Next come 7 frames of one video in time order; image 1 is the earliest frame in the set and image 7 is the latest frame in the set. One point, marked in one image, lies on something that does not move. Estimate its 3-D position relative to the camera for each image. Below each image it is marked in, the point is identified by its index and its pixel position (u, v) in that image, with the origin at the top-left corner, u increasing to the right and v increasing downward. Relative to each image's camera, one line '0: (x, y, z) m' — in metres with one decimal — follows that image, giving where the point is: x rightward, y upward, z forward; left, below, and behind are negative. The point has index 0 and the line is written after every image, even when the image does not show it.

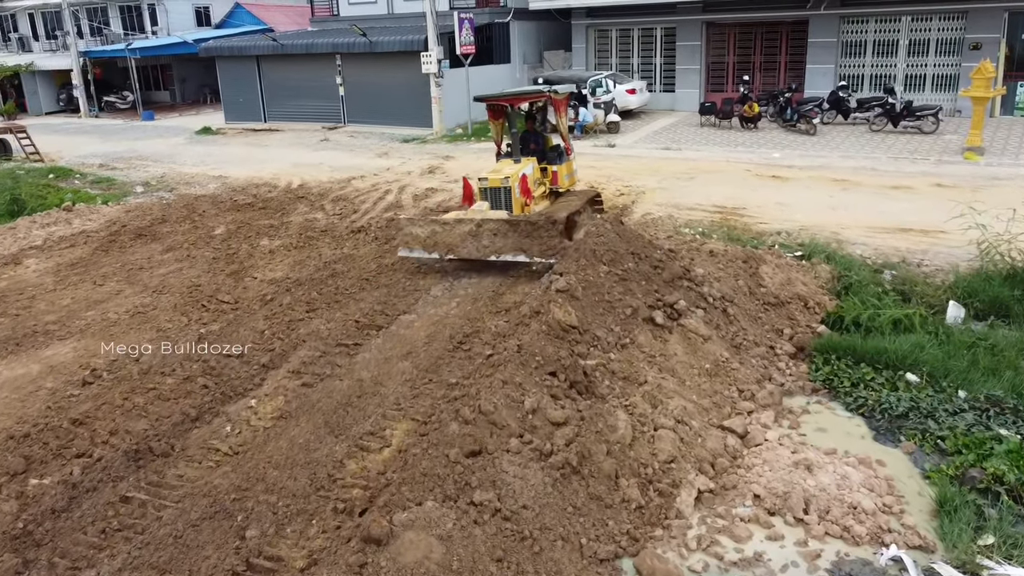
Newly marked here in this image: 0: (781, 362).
0: (+2.6, -0.7, +7.6) m
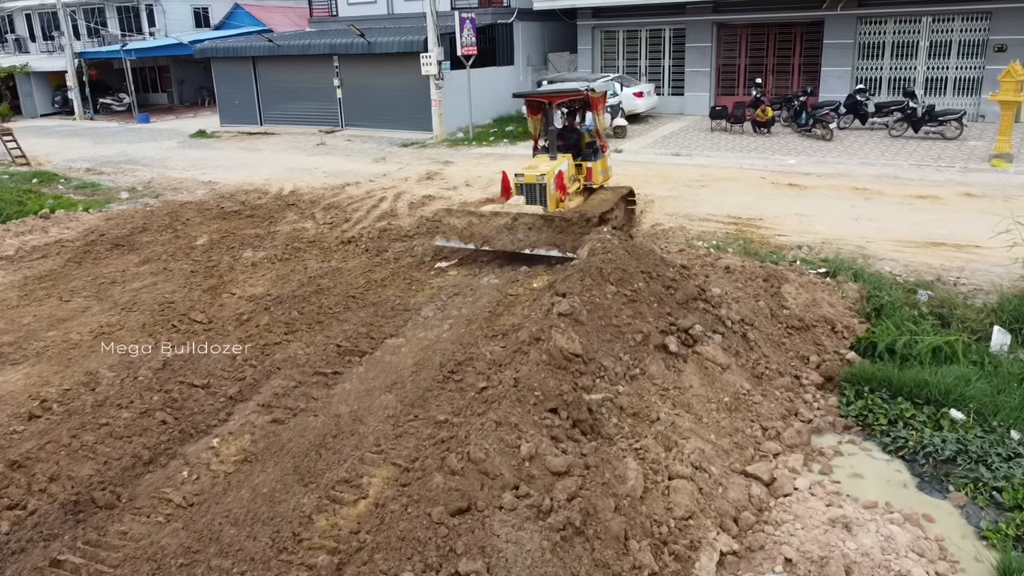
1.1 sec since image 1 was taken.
0: (+2.5, -0.9, +6.8) m
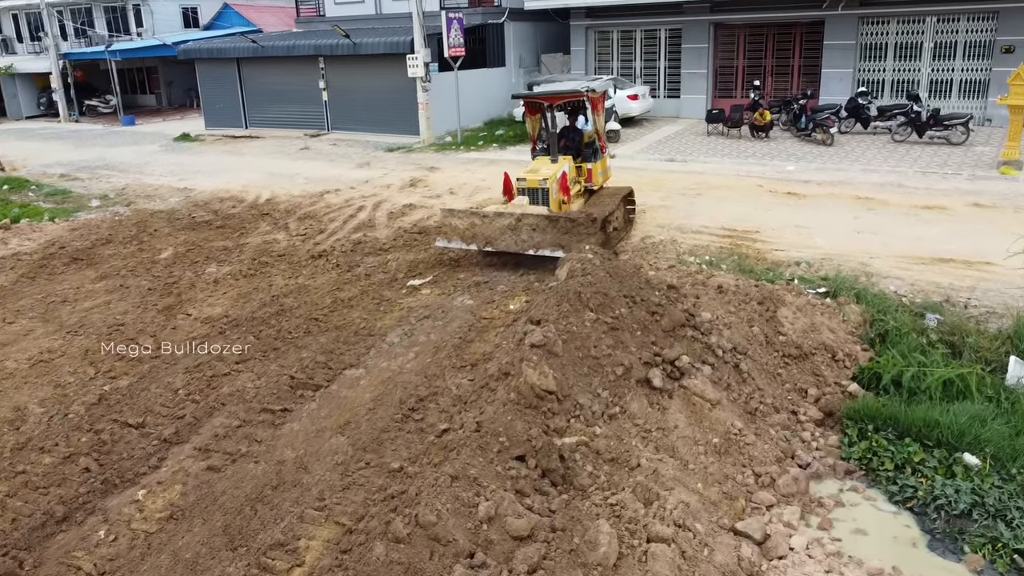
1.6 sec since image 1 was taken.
0: (+2.3, -1.1, +6.2) m
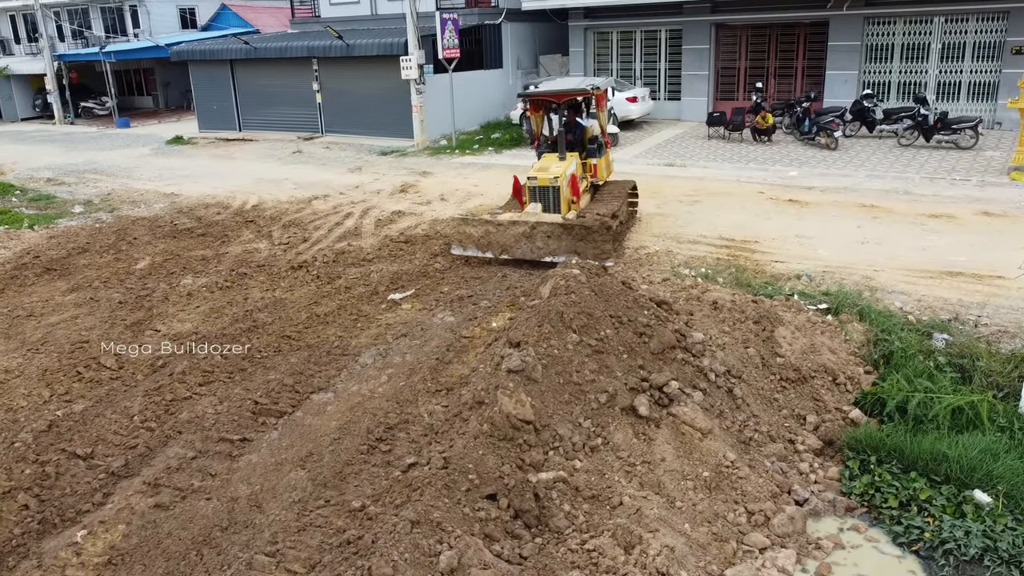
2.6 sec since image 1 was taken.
0: (+2.1, -1.3, +5.8) m
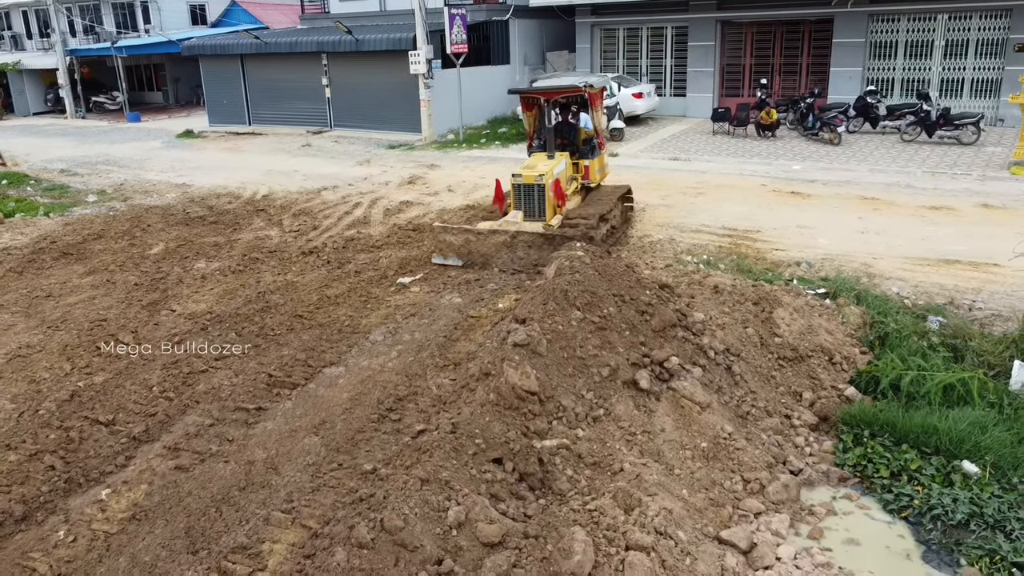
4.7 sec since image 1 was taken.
0: (+2.1, -1.1, +6.0) m
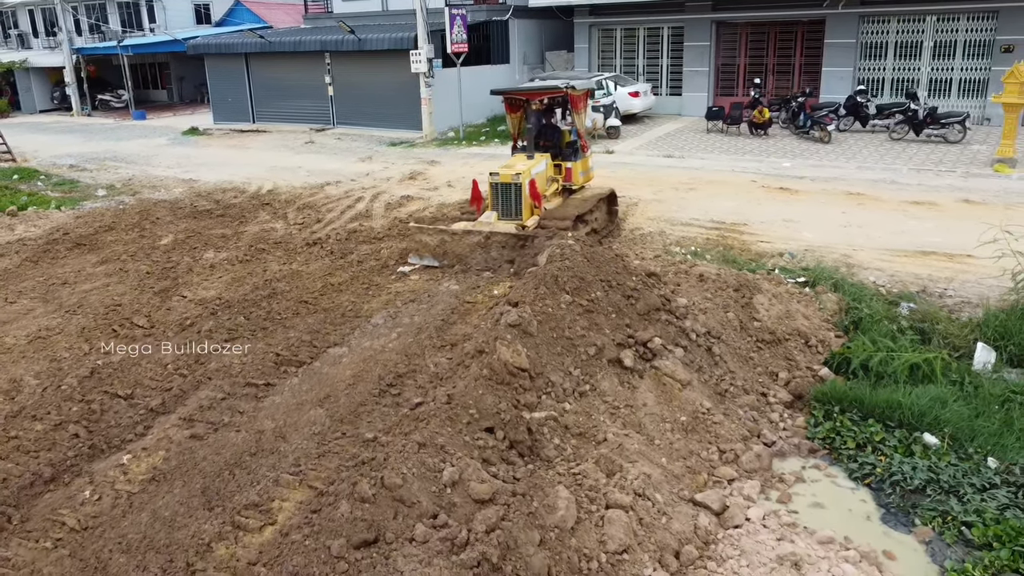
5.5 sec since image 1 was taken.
0: (+2.1, -1.0, +6.4) m
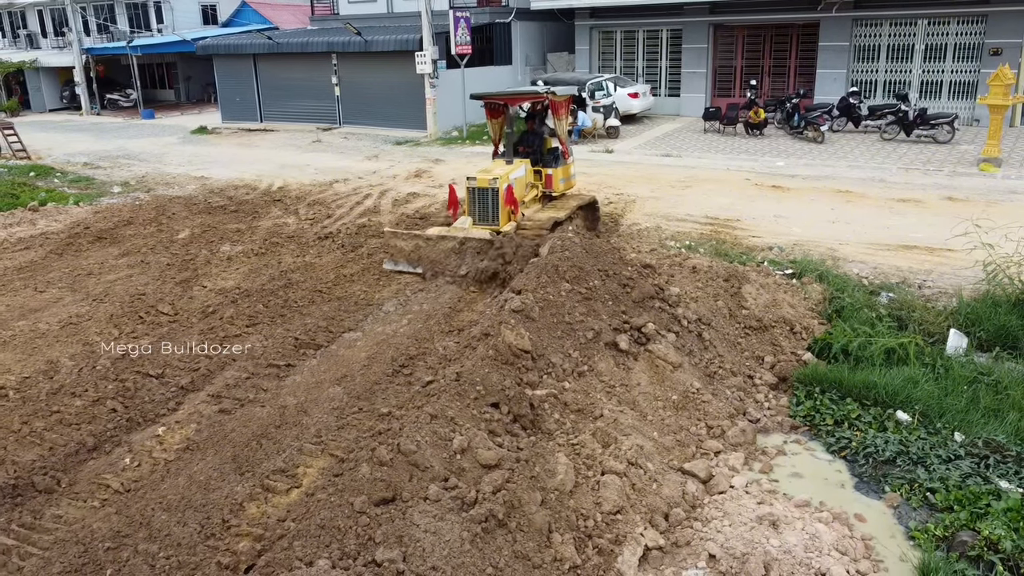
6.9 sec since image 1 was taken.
0: (+2.1, -0.9, +6.8) m
